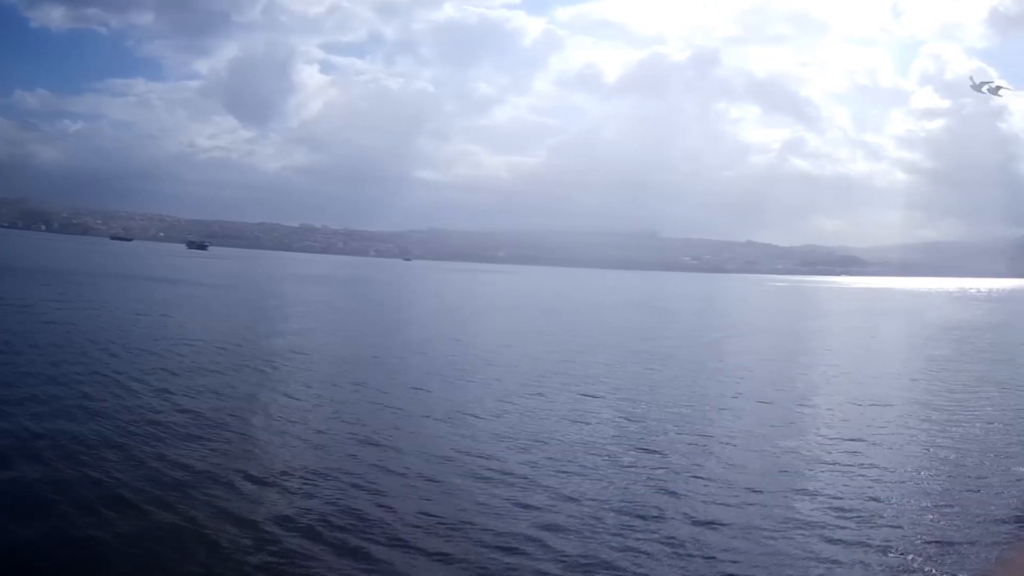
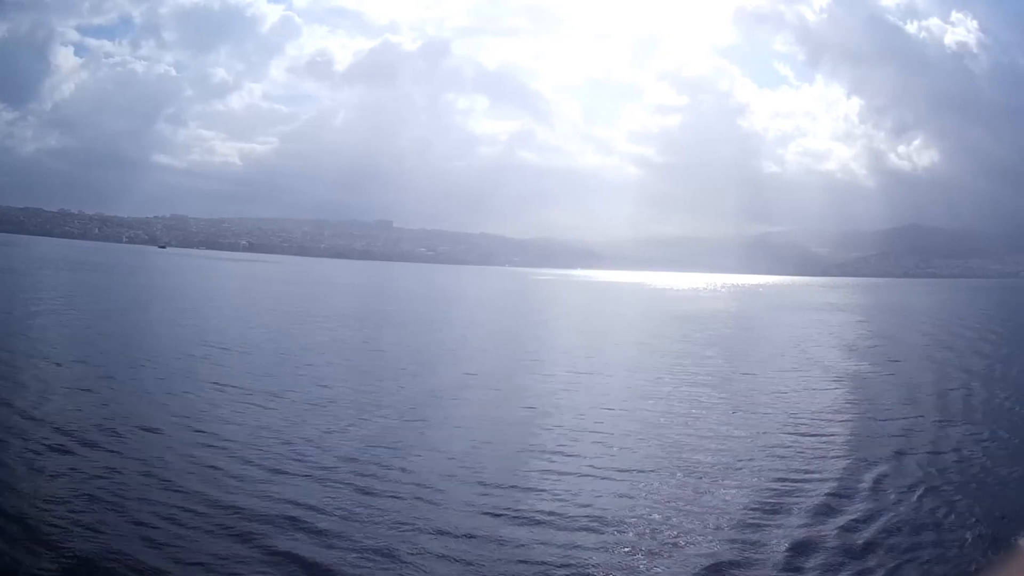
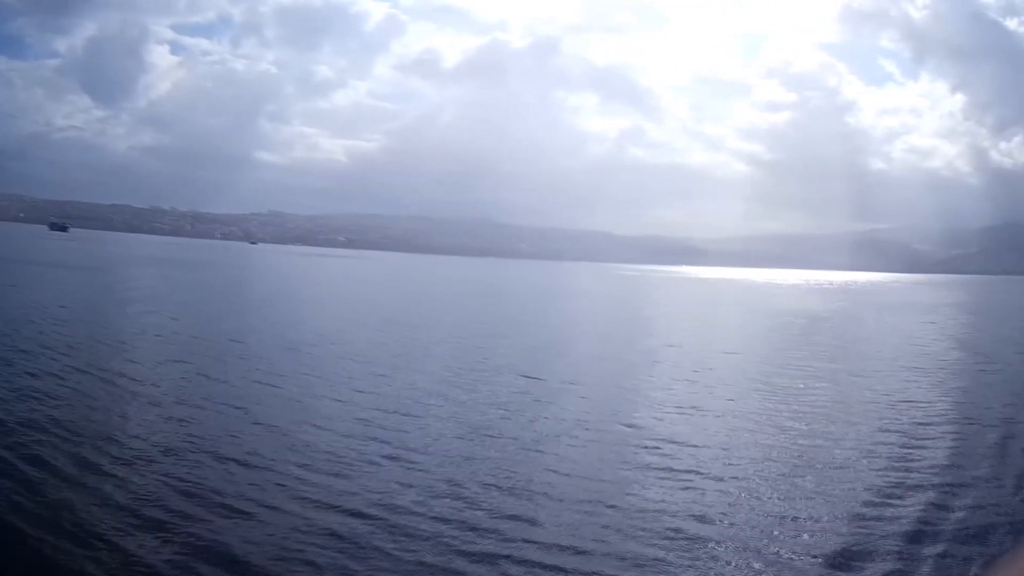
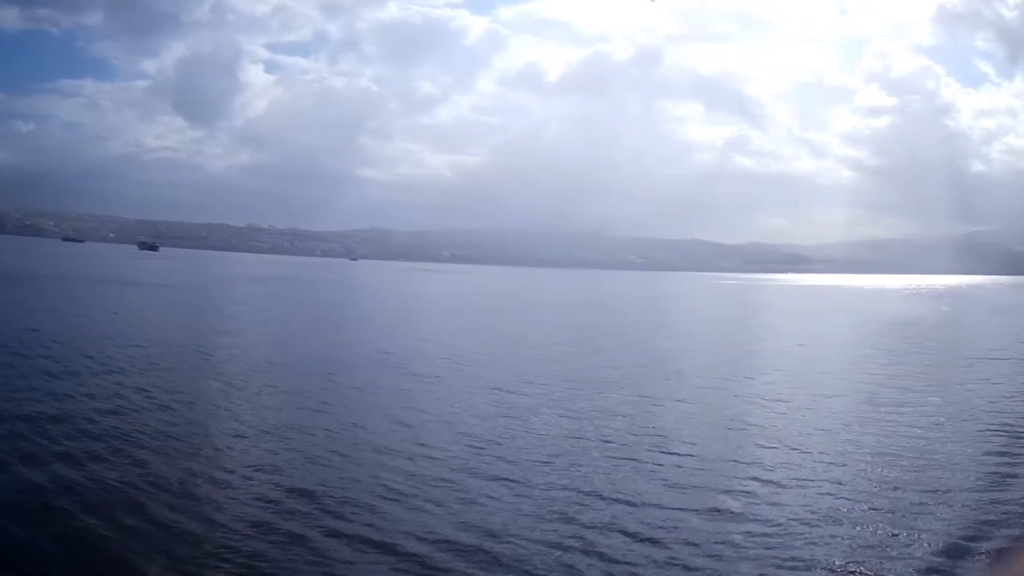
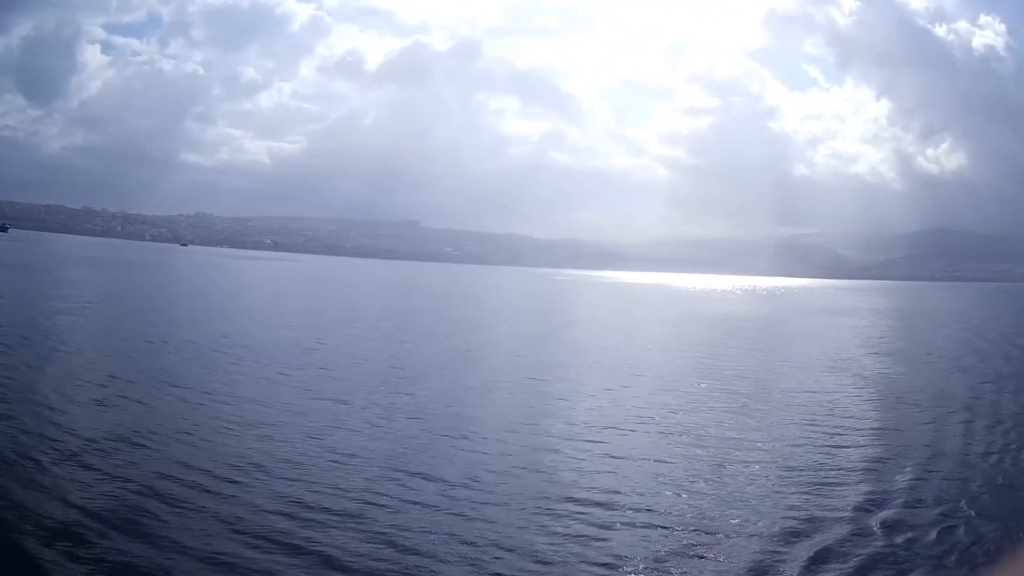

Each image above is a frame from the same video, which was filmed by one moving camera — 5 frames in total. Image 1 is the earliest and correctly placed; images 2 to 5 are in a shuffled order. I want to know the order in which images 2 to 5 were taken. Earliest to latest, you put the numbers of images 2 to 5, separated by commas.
4, 3, 5, 2
